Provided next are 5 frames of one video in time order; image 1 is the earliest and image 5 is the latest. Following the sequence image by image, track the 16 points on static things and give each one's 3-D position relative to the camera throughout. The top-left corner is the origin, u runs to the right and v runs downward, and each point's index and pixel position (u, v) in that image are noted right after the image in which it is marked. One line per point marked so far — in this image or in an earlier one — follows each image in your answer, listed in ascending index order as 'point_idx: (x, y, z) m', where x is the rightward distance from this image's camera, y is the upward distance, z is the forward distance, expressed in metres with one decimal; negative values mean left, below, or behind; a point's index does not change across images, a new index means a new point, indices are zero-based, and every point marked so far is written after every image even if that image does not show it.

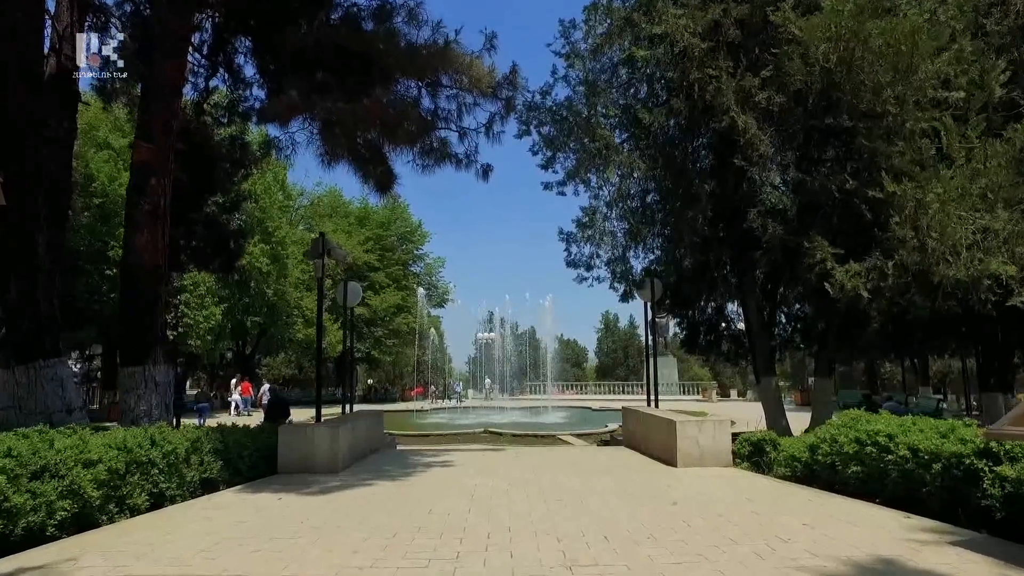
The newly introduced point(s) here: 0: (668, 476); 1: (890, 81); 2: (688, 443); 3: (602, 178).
0: (+1.8, -2.2, +8.4) m
1: (+5.4, +2.9, +10.5) m
2: (+2.3, -2.0, +9.4) m
3: (+1.8, +2.2, +14.8) m
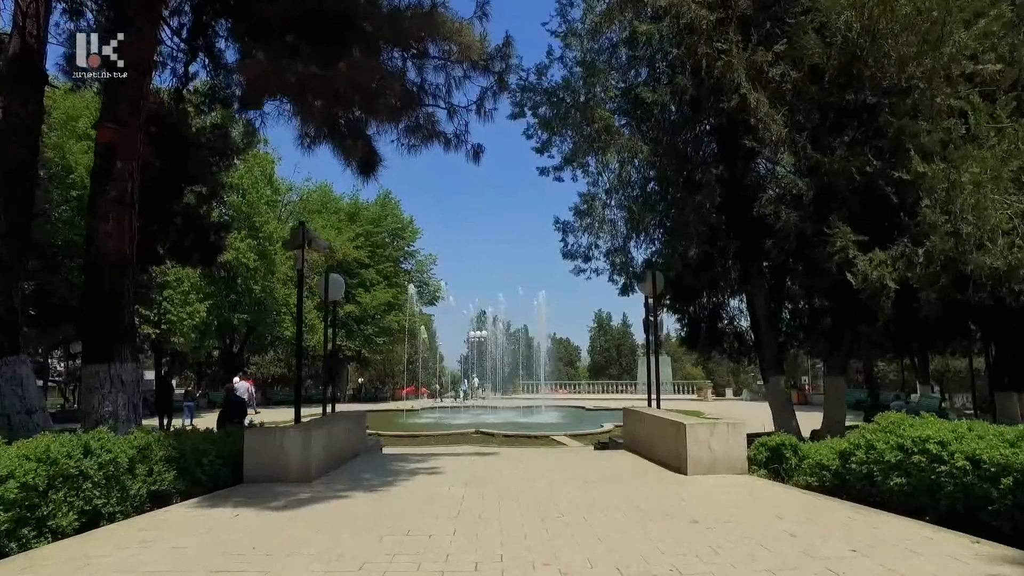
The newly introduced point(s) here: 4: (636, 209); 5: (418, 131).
0: (+1.7, -2.0, +7.6) m
1: (+5.3, +3.1, +9.7) m
2: (+2.2, -1.9, +8.6) m
3: (+1.7, +2.3, +13.9) m
4: (+2.2, +1.4, +13.5) m
5: (-1.3, +2.3, +10.7) m
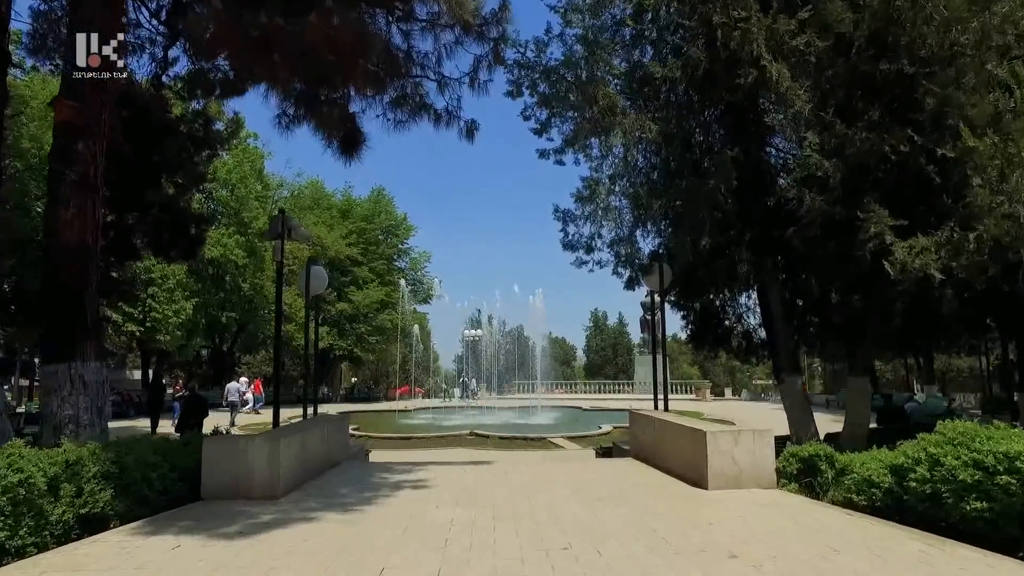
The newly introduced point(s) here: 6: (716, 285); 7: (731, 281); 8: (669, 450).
0: (+1.7, -1.9, +6.5) m
1: (+5.2, +3.2, +8.7) m
2: (+2.2, -1.8, +7.5) m
3: (+1.6, +2.4, +12.9) m
4: (+2.2, +1.5, +12.5) m
5: (-1.4, +2.4, +9.7) m
6: (+3.7, 0.0, +13.6) m
7: (+3.9, +0.1, +13.3) m
8: (+1.9, -2.0, +9.0) m
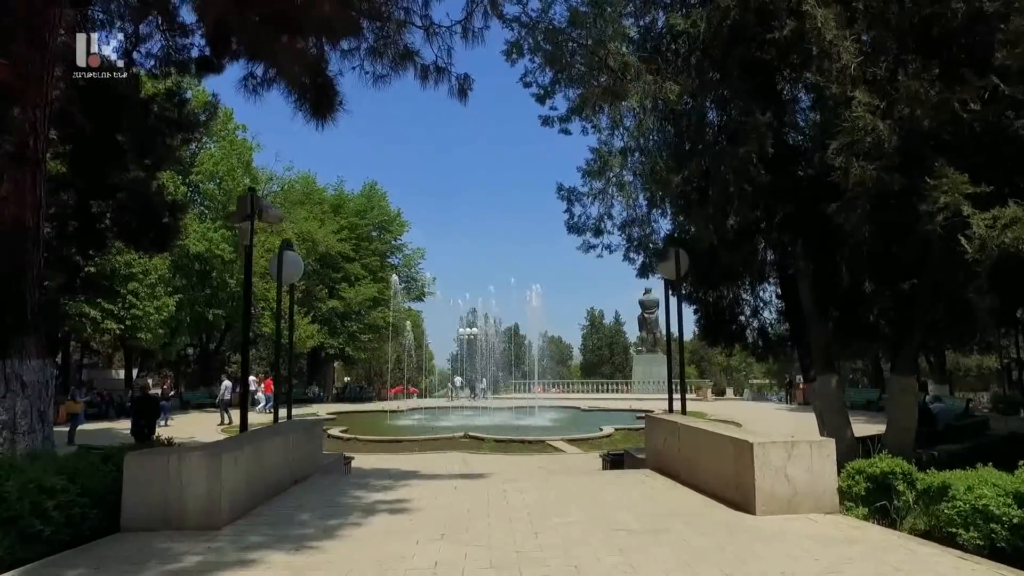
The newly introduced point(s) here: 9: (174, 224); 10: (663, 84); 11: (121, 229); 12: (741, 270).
0: (+1.7, -1.7, +5.1) m
1: (+5.2, +3.4, +7.2) m
2: (+2.2, -1.6, +6.1) m
3: (+1.6, +2.6, +11.4) m
4: (+2.1, +1.7, +11.0) m
5: (-1.4, +2.6, +8.2) m
6: (+3.7, +0.2, +12.2) m
7: (+3.9, +0.3, +11.9) m
8: (+1.9, -1.8, +7.5) m
9: (-6.9, +1.3, +15.2) m
10: (+2.2, +2.9, +10.5) m
11: (-8.0, +1.2, +15.2) m
12: (+3.7, +0.3, +11.9) m
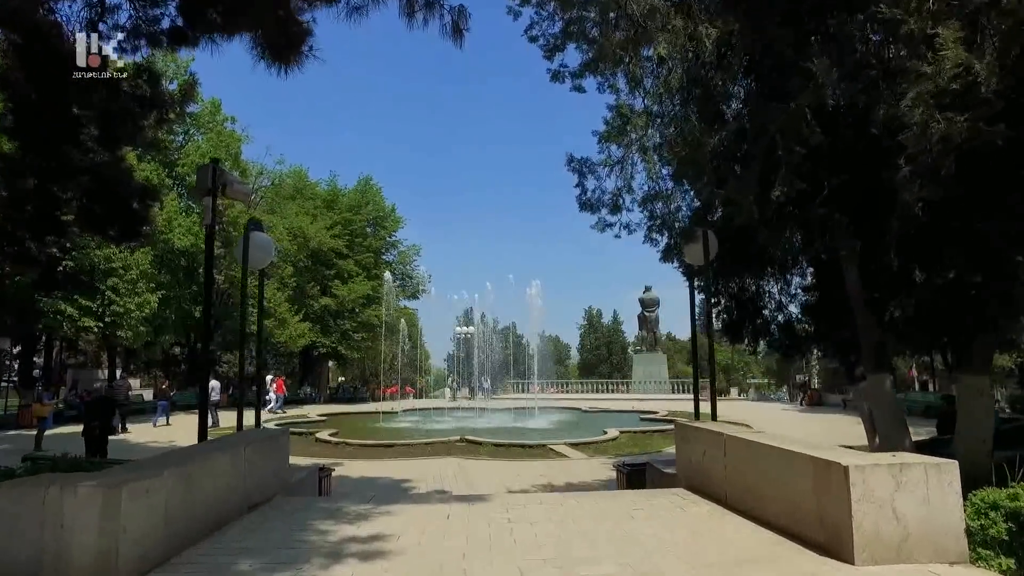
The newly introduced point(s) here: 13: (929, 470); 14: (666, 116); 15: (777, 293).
0: (+1.8, -1.5, +3.5) m
1: (+5.3, +3.5, +5.6) m
2: (+2.3, -1.4, +4.5) m
3: (+1.6, +2.8, +9.8) m
4: (+2.2, +1.9, +9.4) m
5: (-1.3, +2.8, +6.6) m
6: (+3.7, +0.4, +10.6) m
7: (+4.0, +0.5, +10.3) m
8: (+2.0, -1.6, +5.9) m
9: (-6.9, +1.5, +13.6) m
10: (+2.2, +3.1, +8.9) m
11: (-8.0, +1.4, +13.5) m
12: (+3.7, +0.5, +10.3) m
13: (+2.6, -1.1, +4.5) m
14: (+2.0, +2.3, +10.0) m
15: (+5.2, 0.0, +14.3) m
